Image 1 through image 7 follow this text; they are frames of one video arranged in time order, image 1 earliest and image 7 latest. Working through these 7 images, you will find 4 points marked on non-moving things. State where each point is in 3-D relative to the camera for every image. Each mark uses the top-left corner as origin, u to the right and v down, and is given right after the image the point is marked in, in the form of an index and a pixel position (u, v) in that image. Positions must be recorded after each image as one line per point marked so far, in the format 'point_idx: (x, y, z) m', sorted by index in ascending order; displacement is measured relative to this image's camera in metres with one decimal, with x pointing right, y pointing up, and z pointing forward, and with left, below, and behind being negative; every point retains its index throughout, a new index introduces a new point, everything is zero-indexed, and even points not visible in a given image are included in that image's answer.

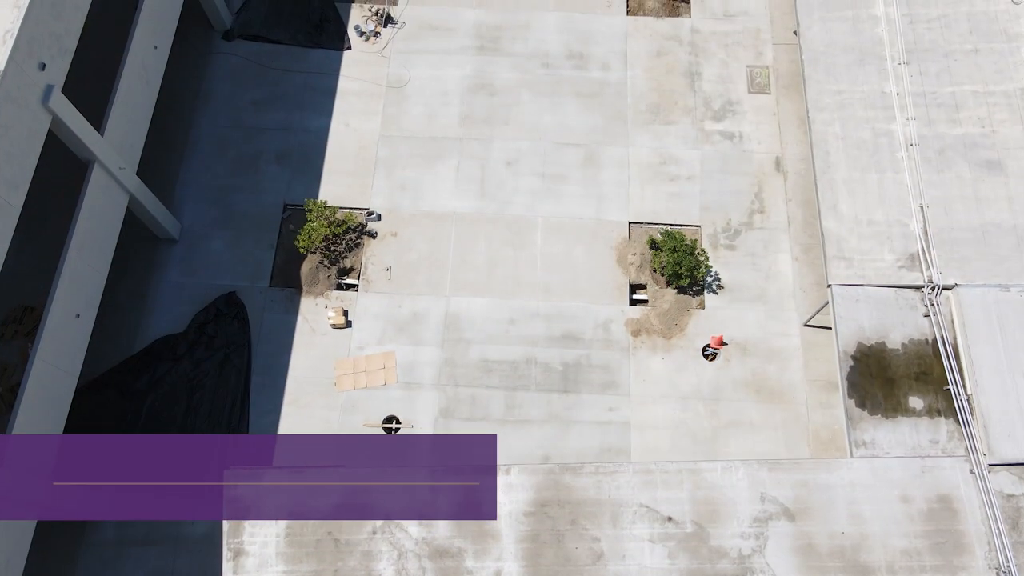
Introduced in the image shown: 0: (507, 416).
0: (-0.1, -2.5, +13.3) m
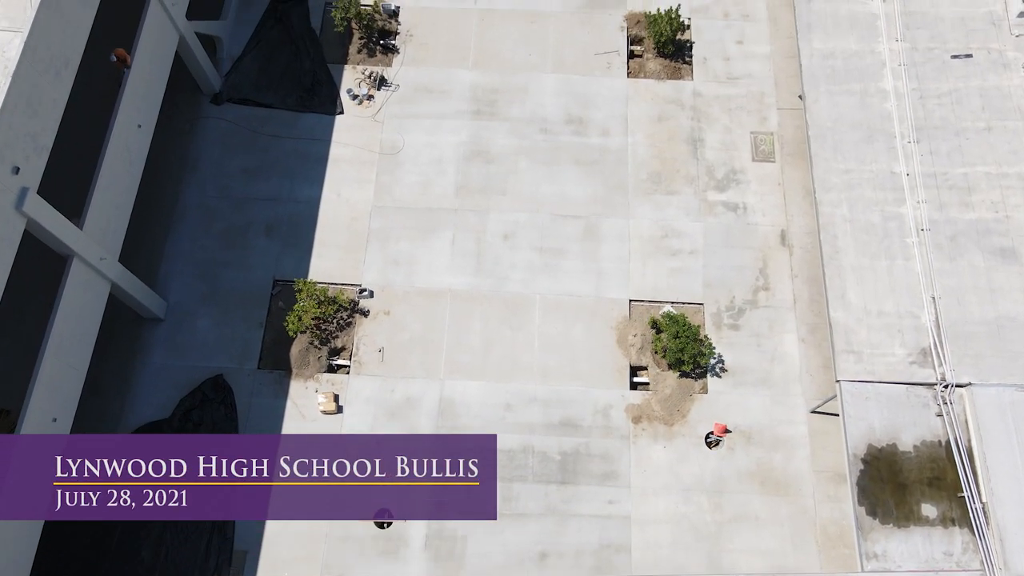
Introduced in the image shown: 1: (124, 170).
0: (-0.2, -4.2, +12.8) m
1: (-7.2, +2.2, +12.7) m
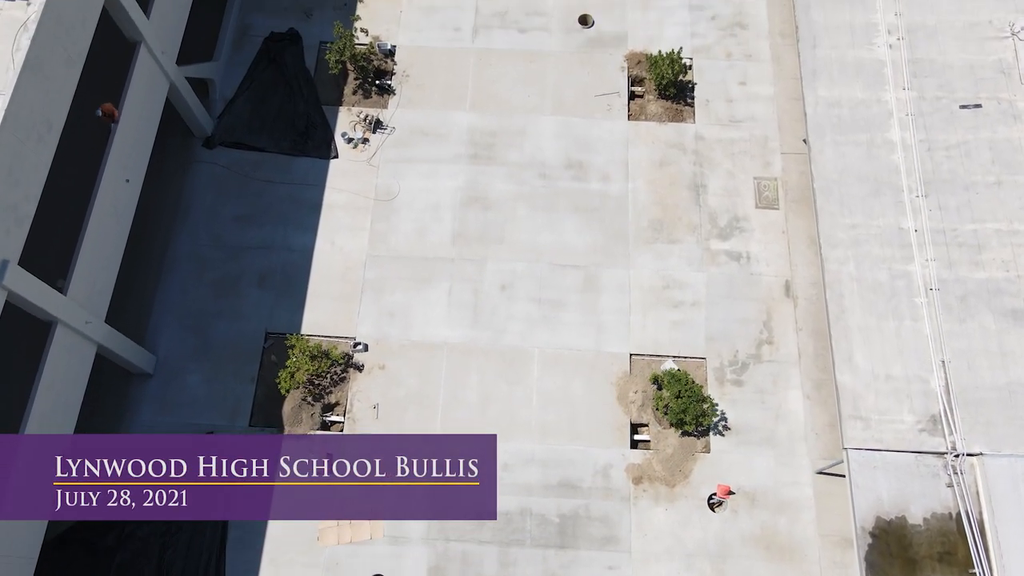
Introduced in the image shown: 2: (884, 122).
0: (-0.2, -5.3, +12.5) m
1: (-7.2, +1.1, +12.3) m
2: (+7.4, +3.3, +13.6) m
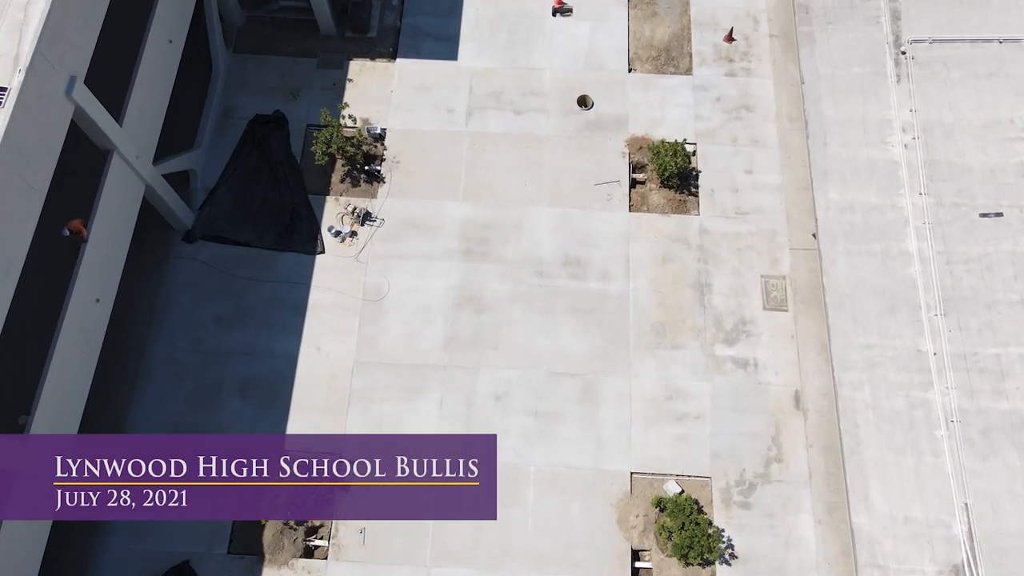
0: (-0.3, -7.5, +11.7) m
1: (-7.4, -1.1, +11.6) m
2: (+7.3, +1.1, +12.8) m
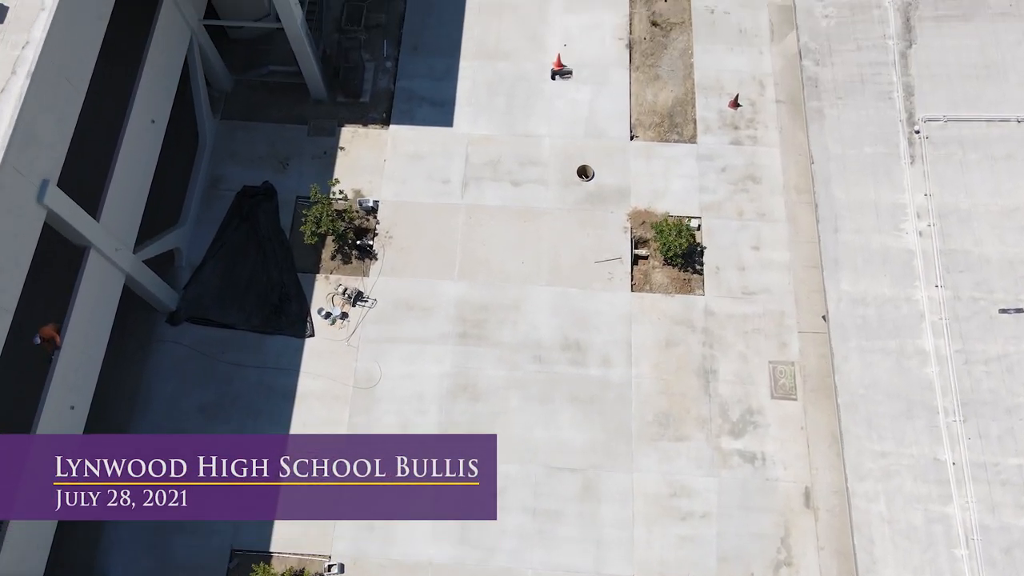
0: (-0.4, -9.2, +11.1) m
1: (-7.4, -2.9, +11.0) m
2: (+7.2, -0.7, +12.2) m
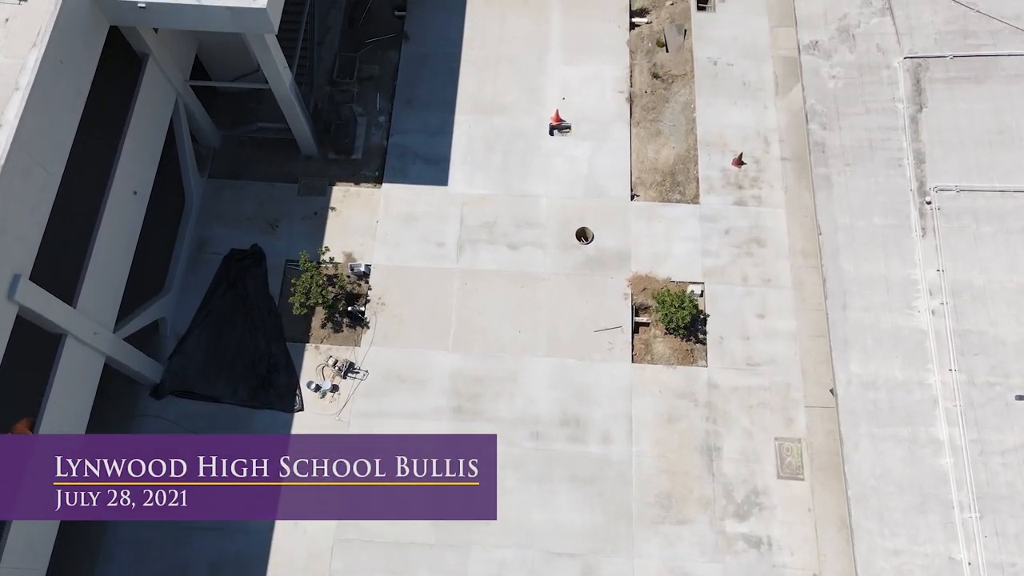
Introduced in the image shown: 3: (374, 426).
0: (-0.5, -10.7, +10.6) m
1: (-7.5, -4.3, +10.5) m
2: (+7.2, -2.2, +11.7) m
3: (-2.8, -2.7, +13.6) m
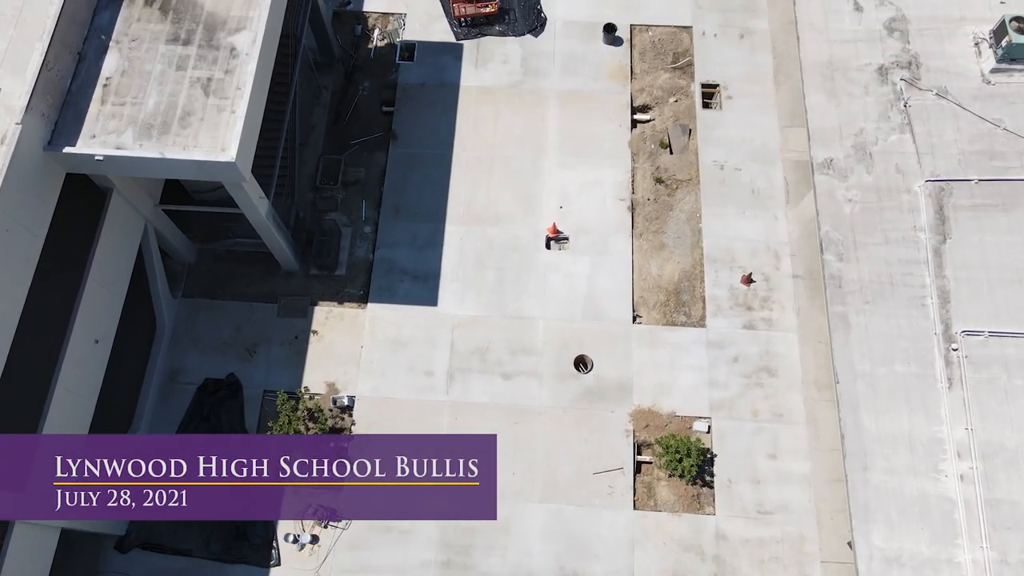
0: (-0.6, -13.4, +9.6) m
1: (-7.6, -7.0, +9.5) m
2: (+7.0, -4.9, +10.7) m
3: (-2.9, -5.5, +12.7) m
